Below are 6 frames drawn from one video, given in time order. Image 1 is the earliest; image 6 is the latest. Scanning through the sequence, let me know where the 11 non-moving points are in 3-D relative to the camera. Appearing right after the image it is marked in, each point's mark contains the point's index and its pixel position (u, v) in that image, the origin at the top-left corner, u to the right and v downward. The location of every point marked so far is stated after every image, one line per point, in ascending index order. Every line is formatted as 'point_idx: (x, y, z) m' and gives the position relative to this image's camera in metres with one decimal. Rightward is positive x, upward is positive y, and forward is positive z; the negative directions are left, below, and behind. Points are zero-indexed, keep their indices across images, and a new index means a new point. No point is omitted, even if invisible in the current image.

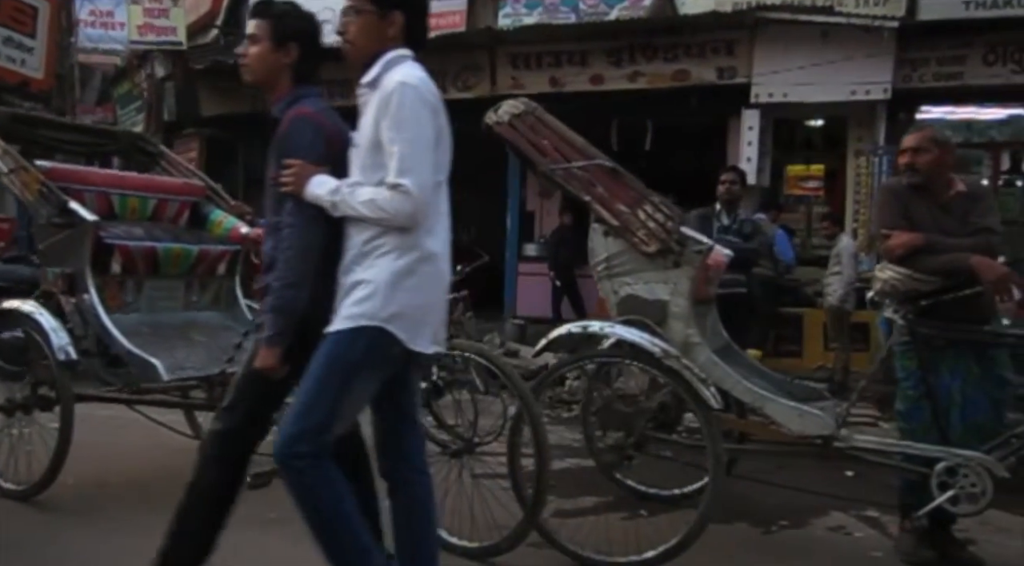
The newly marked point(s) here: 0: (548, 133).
0: (+0.1, +0.5, +3.5) m
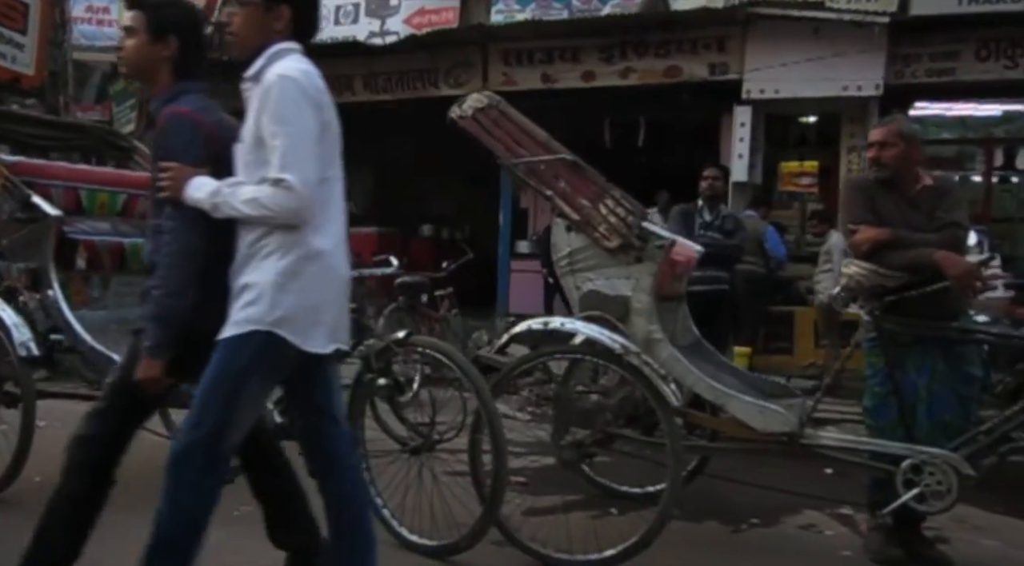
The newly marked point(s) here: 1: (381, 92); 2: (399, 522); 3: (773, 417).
0: (0.0, +0.6, +3.5) m
1: (-1.6, +2.4, +12.3) m
2: (-0.4, -0.8, +3.4) m
3: (+0.8, -0.4, +3.2) m
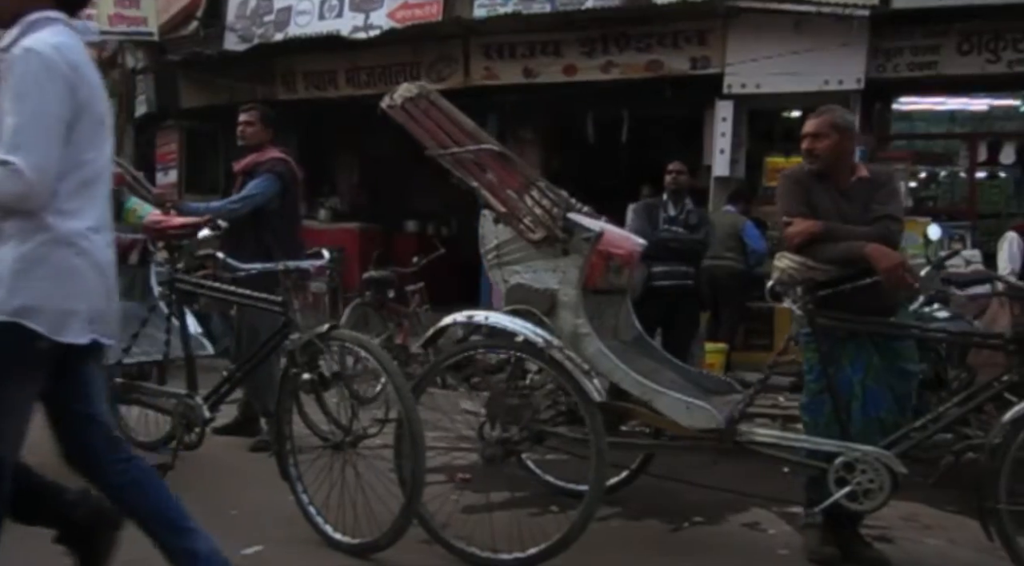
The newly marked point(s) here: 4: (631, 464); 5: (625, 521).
0: (-0.3, +0.6, +3.4) m
1: (-1.8, +2.4, +12.3) m
2: (-0.6, -0.8, +3.3) m
3: (+0.6, -0.4, +3.1) m
4: (+0.5, -0.8, +4.2) m
5: (+0.5, -1.0, +3.9) m
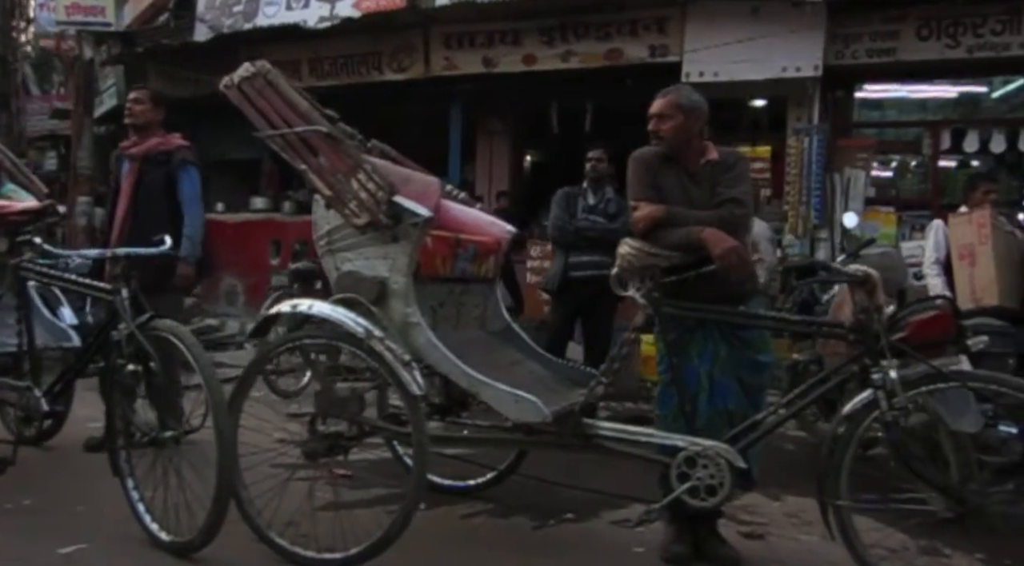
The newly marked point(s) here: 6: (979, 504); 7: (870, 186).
0: (-0.8, +0.6, +3.3) m
1: (-2.3, +2.5, +12.1) m
2: (-1.2, -0.8, +3.2) m
3: (0.0, -0.4, +3.0) m
4: (-0.1, -0.8, +4.0) m
5: (-0.1, -0.9, +3.8) m
6: (+1.3, -0.6, +2.8) m
7: (+3.5, +0.9, +9.5) m
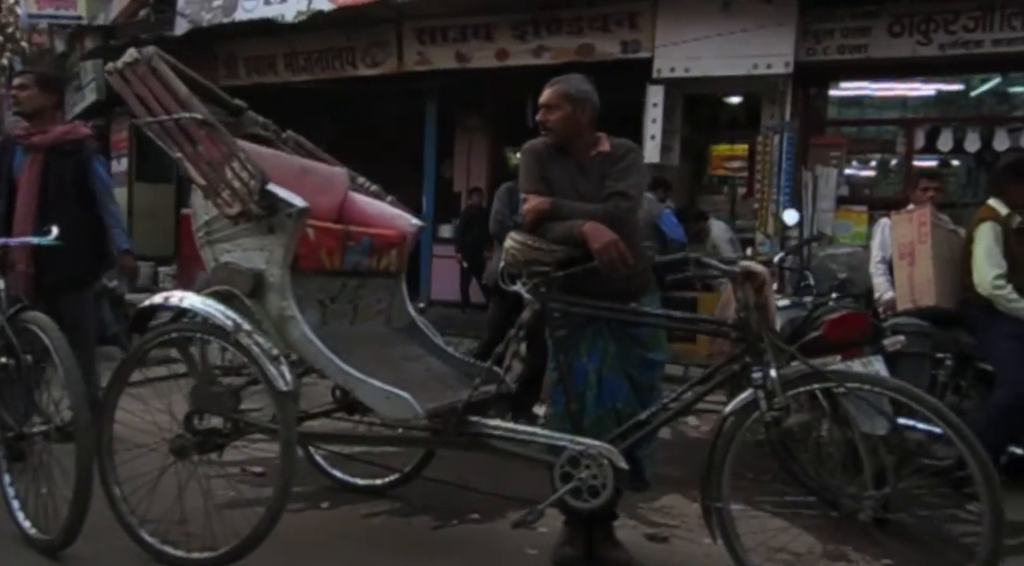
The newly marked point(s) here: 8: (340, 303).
0: (-1.2, +0.6, +3.2) m
1: (-2.6, +2.6, +12.1) m
2: (-1.6, -0.7, +3.1) m
3: (-0.3, -0.4, +2.9) m
4: (-0.4, -0.7, +4.0) m
5: (-0.5, -0.9, +3.7) m
6: (+1.0, -0.6, +2.7) m
7: (+3.2, +0.9, +9.4) m
8: (-0.6, -0.1, +3.4) m
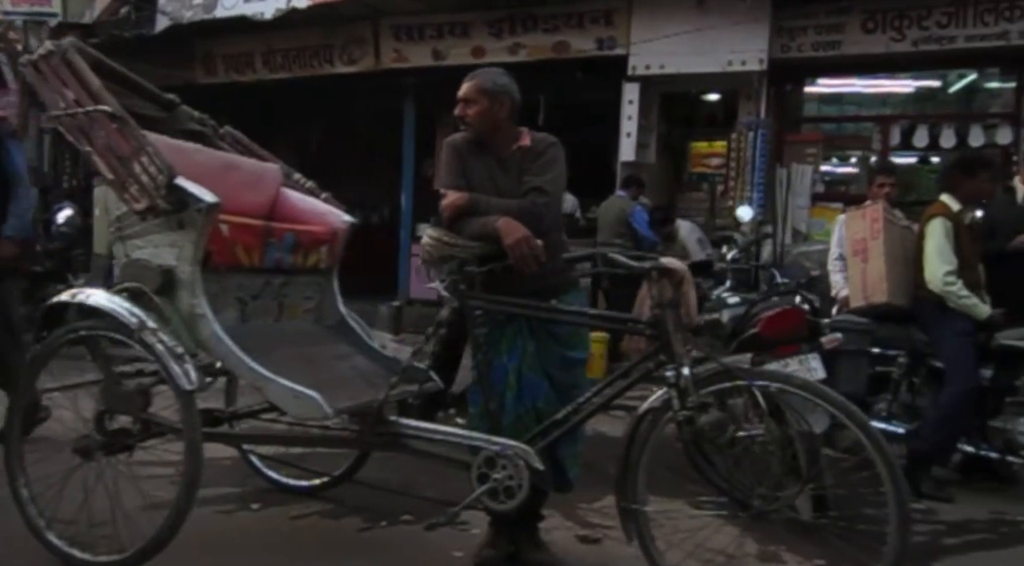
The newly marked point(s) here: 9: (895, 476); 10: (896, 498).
0: (-1.4, +0.6, +3.2) m
1: (-2.9, +2.6, +12.0) m
2: (-1.8, -0.7, +3.1) m
3: (-0.6, -0.3, +2.8) m
4: (-0.7, -0.7, +3.9) m
5: (-0.7, -0.9, +3.7) m
6: (+0.7, -0.6, +2.7) m
7: (+2.9, +1.0, +9.4) m
8: (-0.9, -0.1, +3.4) m
9: (+0.9, -0.5, +2.4) m
10: (+0.9, -0.5, +2.4) m
